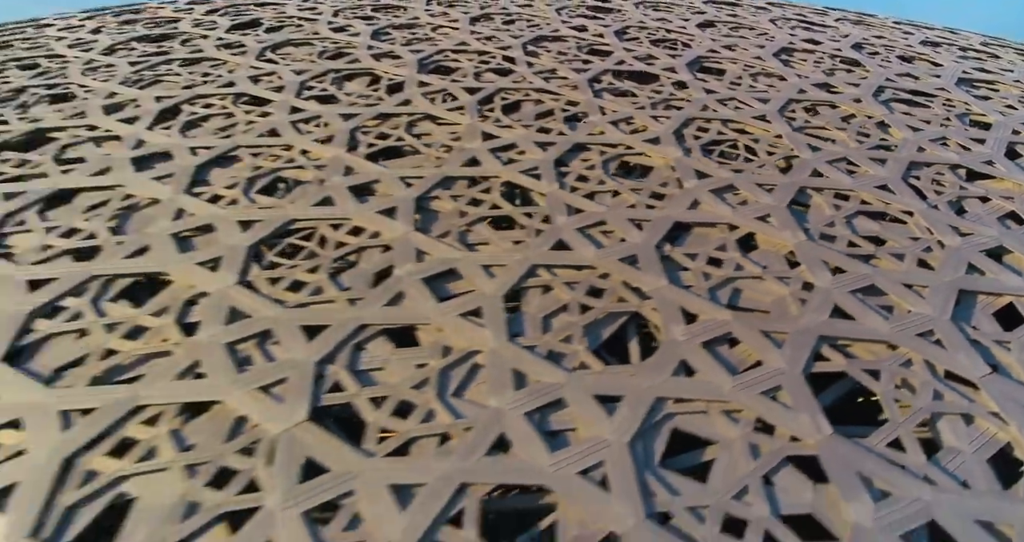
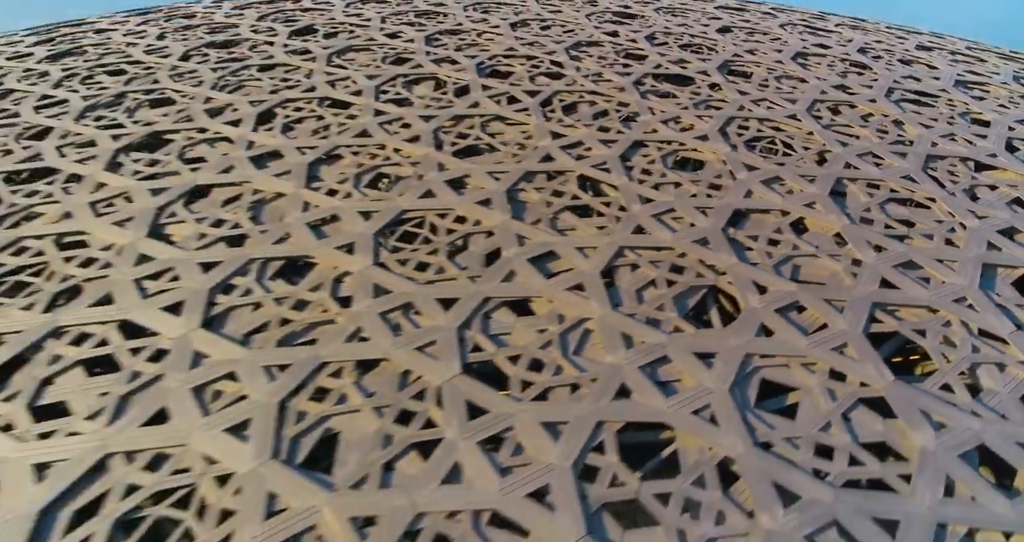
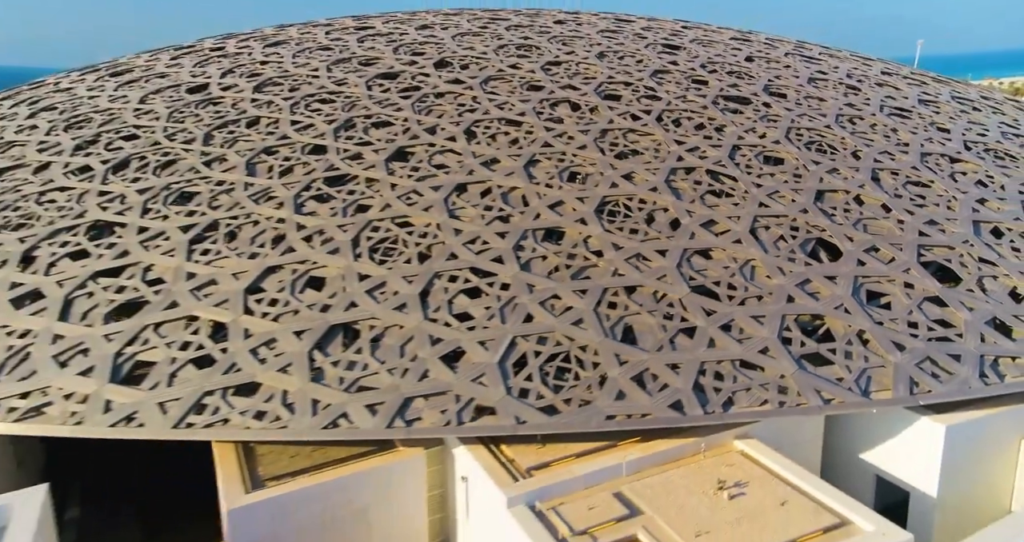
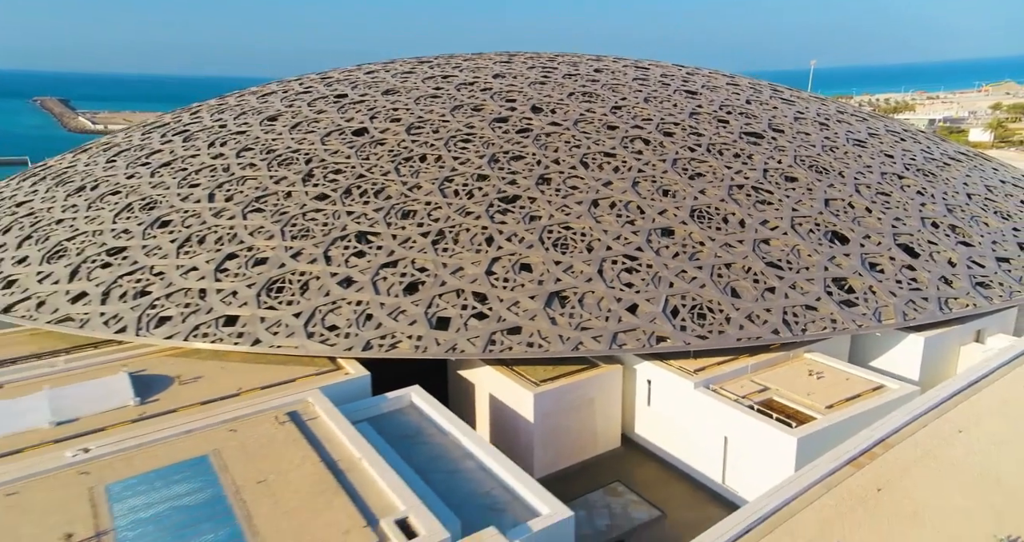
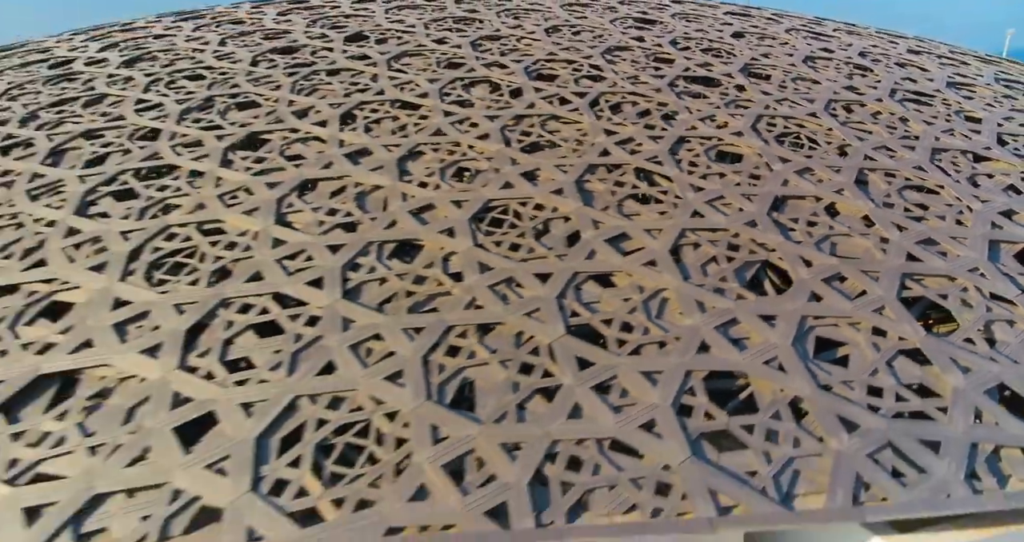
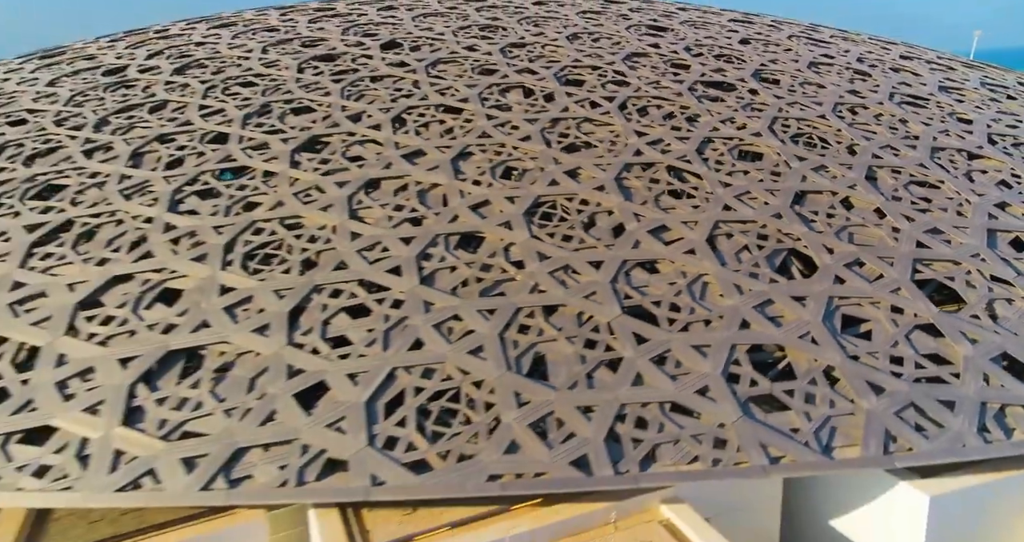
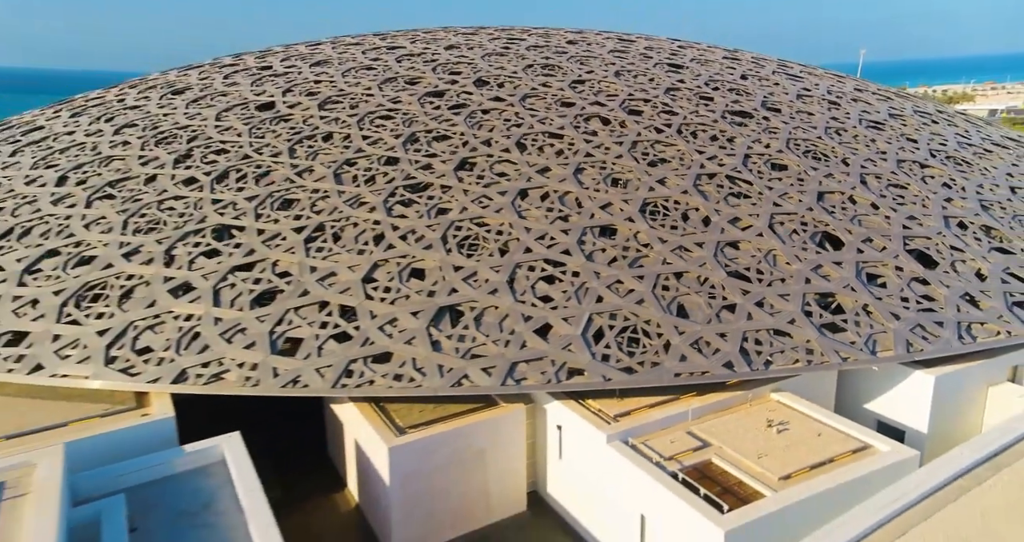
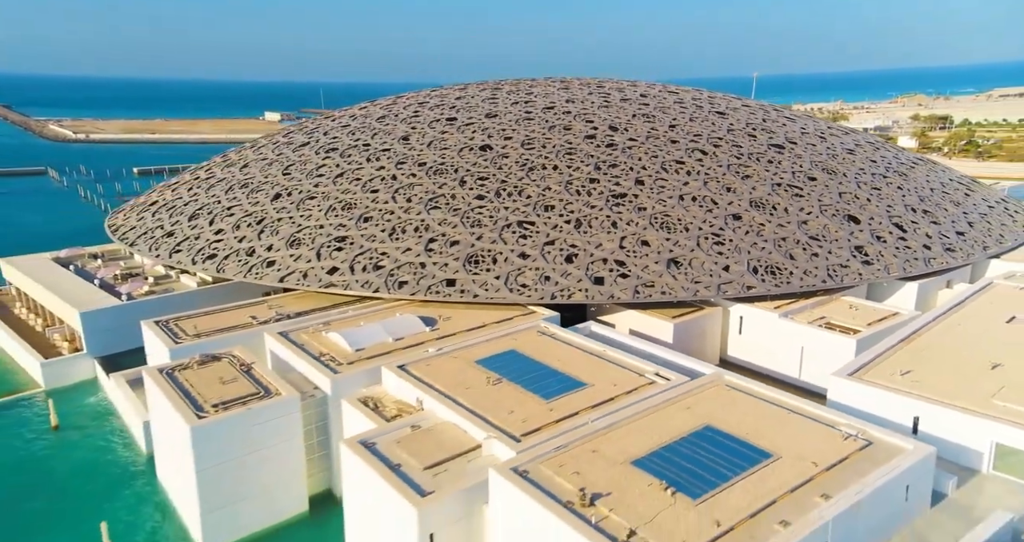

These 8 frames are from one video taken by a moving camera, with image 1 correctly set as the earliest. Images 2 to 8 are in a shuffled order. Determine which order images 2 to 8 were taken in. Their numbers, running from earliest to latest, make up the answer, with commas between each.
2, 5, 6, 3, 7, 4, 8
